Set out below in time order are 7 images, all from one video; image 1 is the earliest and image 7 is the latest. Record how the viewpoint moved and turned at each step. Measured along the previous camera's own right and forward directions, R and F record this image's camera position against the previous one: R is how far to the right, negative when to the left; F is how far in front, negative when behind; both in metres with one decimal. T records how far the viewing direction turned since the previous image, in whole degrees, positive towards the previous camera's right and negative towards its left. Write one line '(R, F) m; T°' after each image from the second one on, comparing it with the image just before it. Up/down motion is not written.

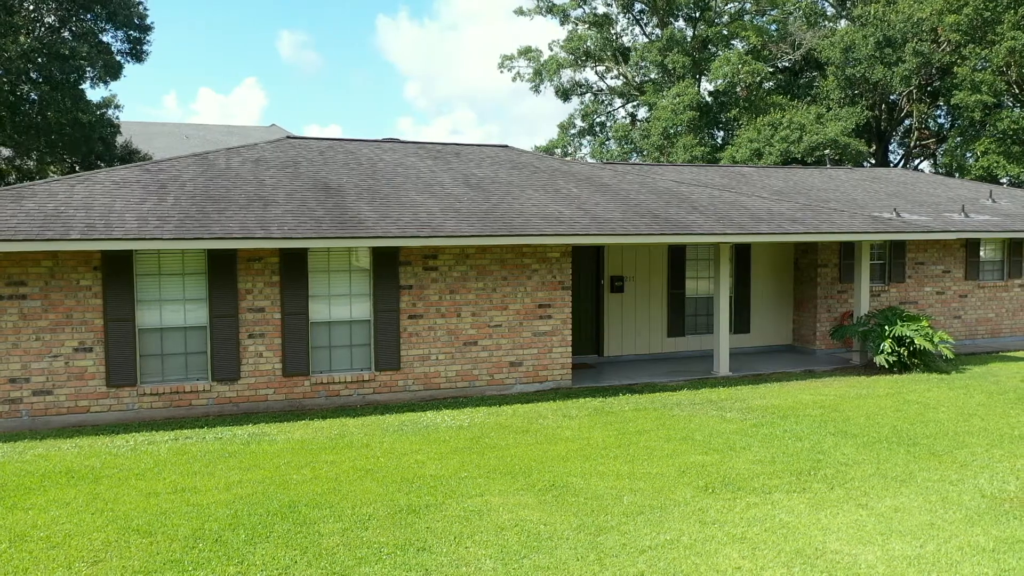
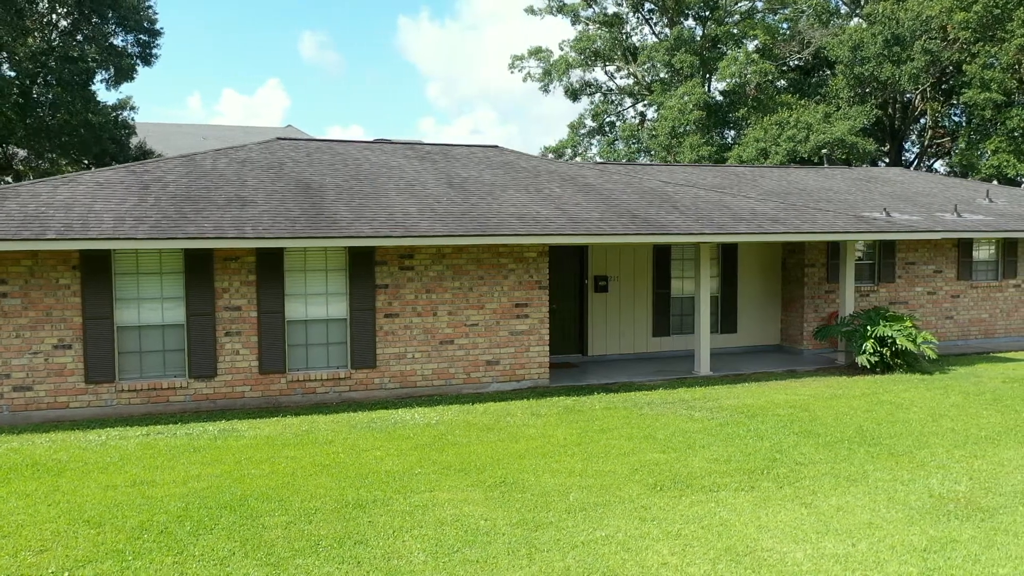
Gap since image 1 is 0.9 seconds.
(+0.6, -0.1) m; -2°
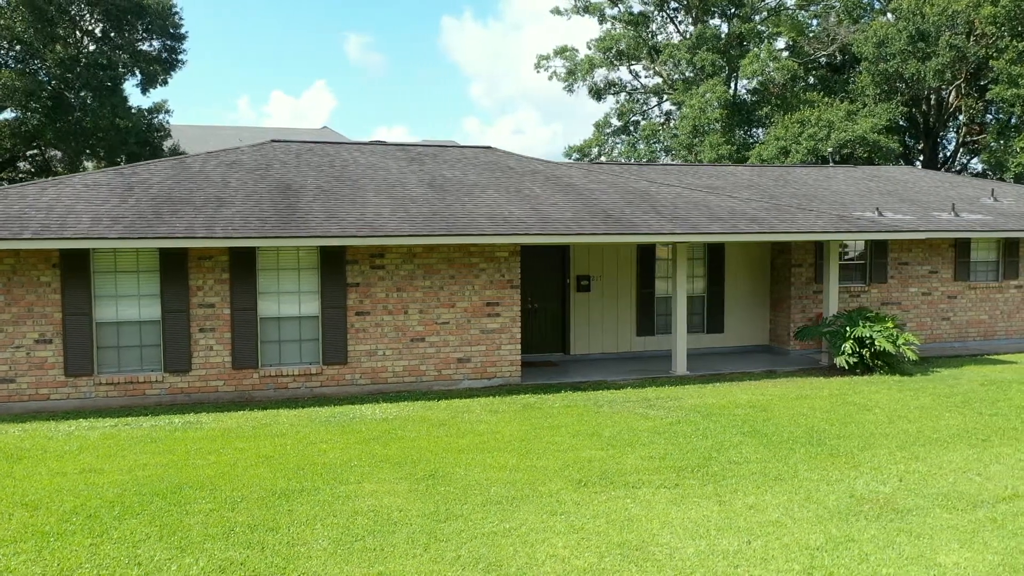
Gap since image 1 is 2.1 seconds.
(+0.9, -0.1) m; -3°
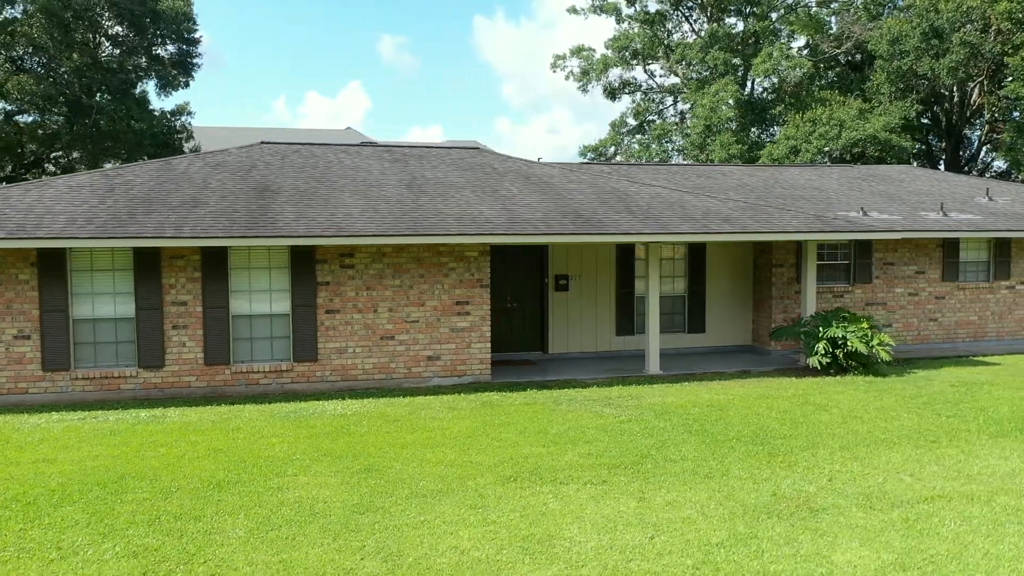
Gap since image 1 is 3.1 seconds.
(+0.8, -0.1) m; -2°
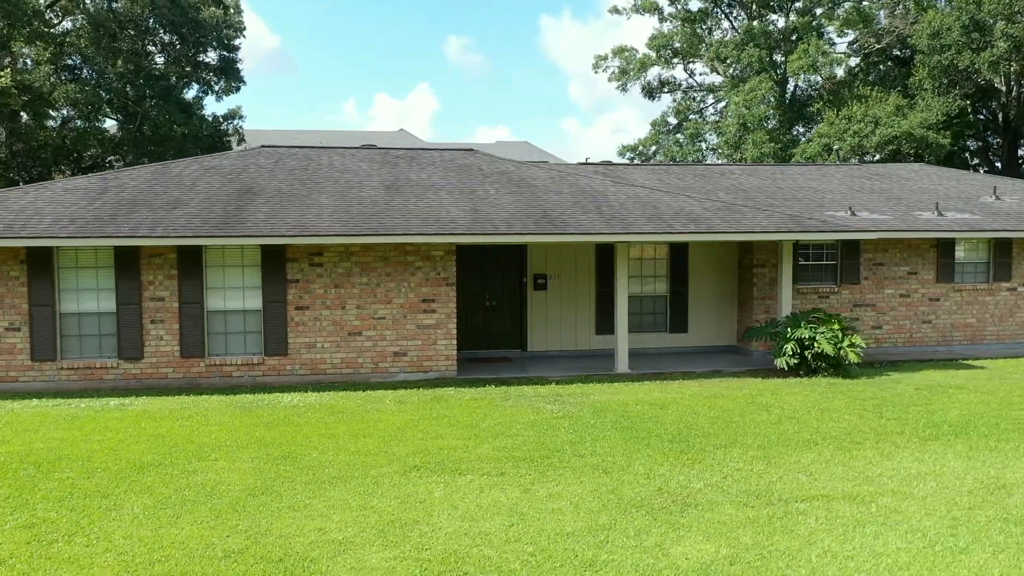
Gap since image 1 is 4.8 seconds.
(+1.4, -0.2) m; -5°
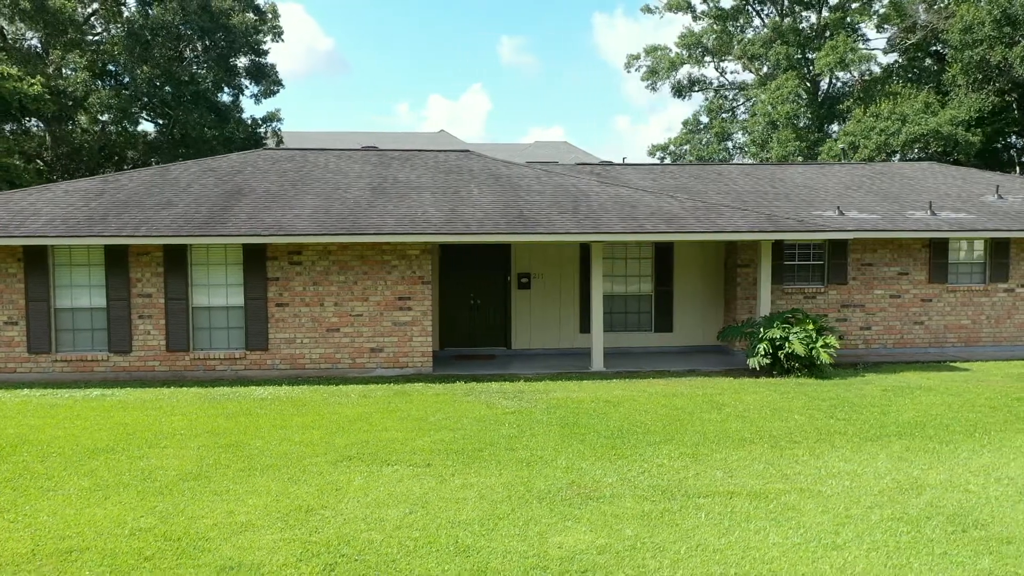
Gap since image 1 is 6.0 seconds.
(+1.1, -0.2) m; -4°
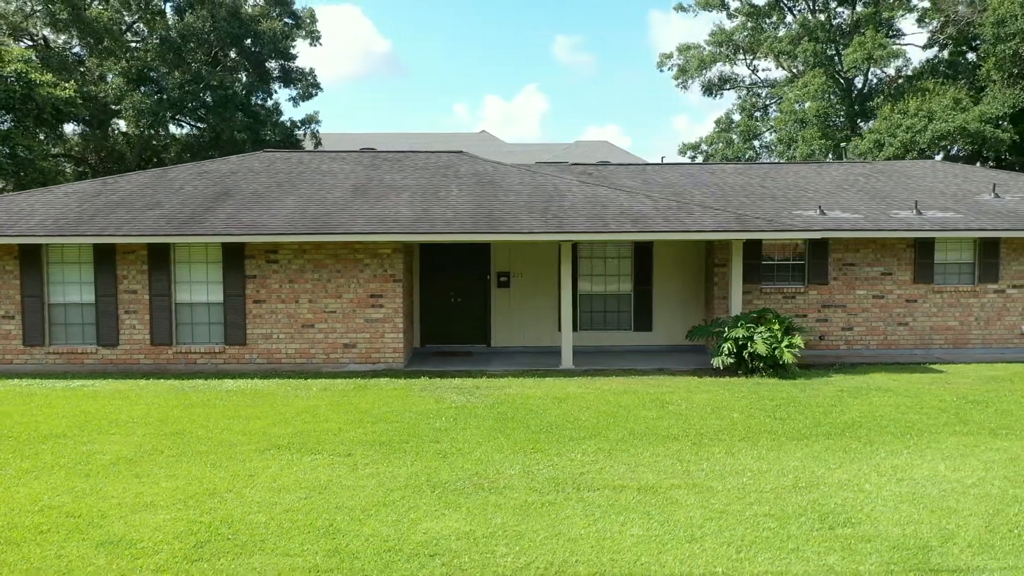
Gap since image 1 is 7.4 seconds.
(+1.2, -0.2) m; -4°
